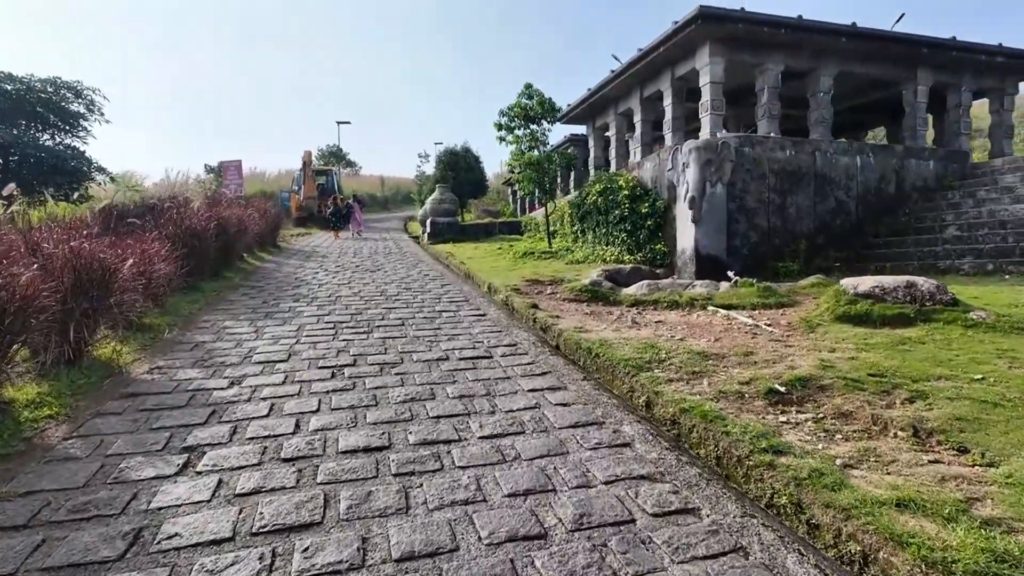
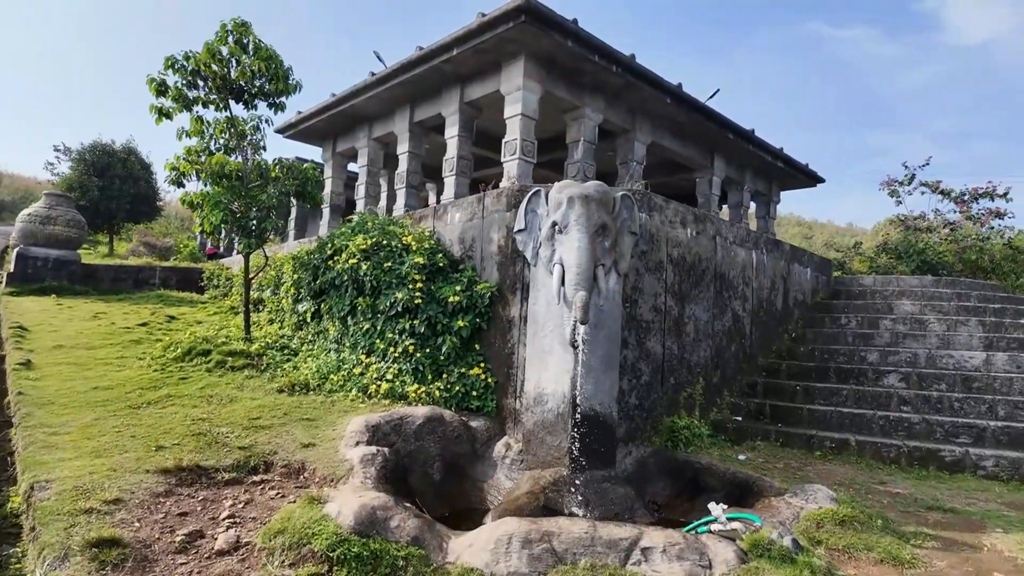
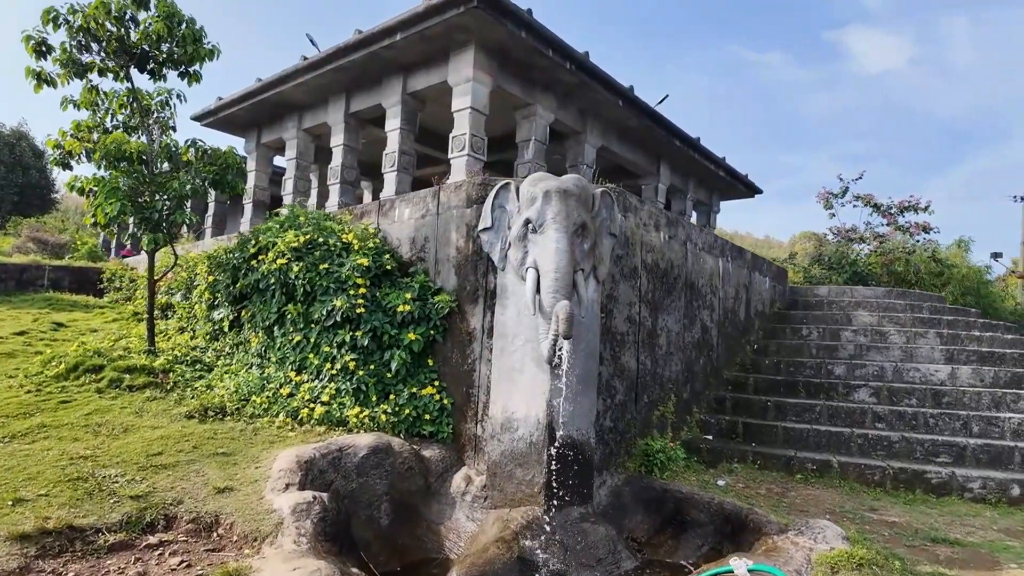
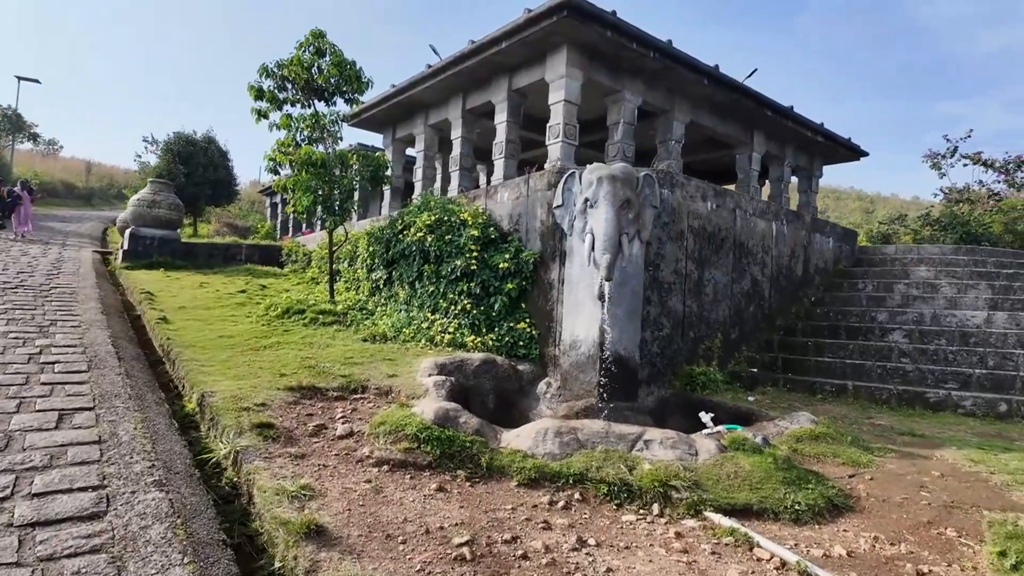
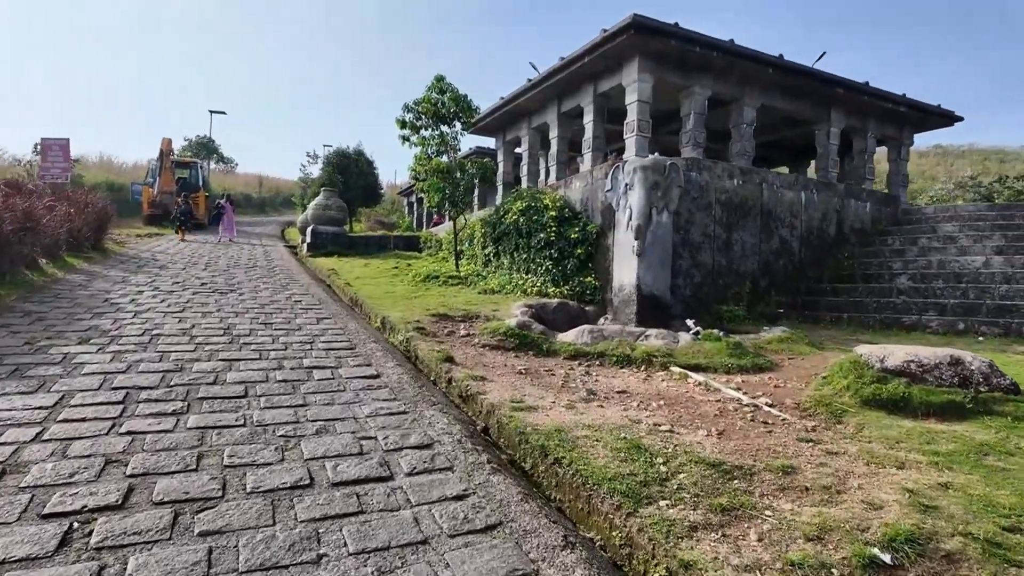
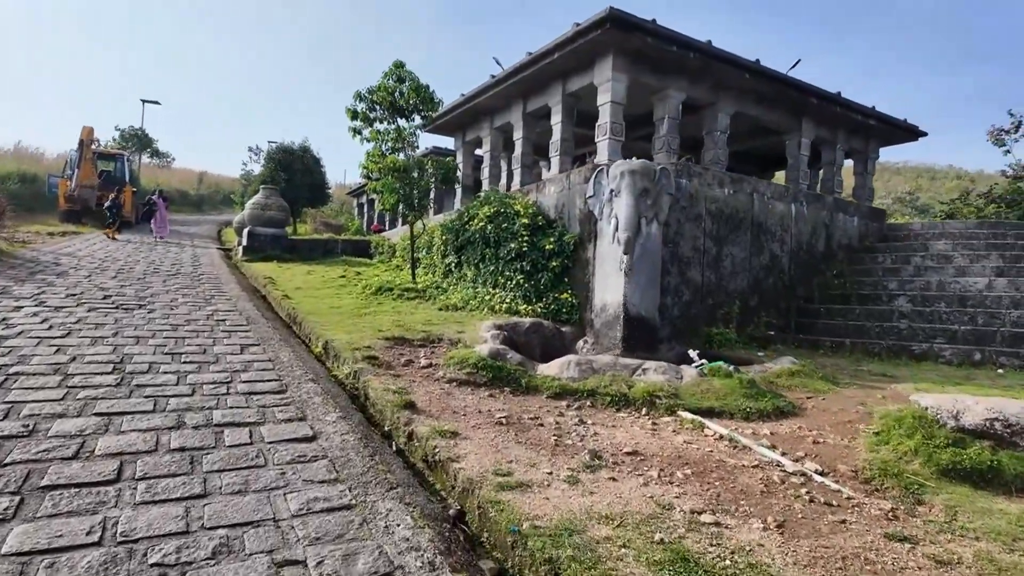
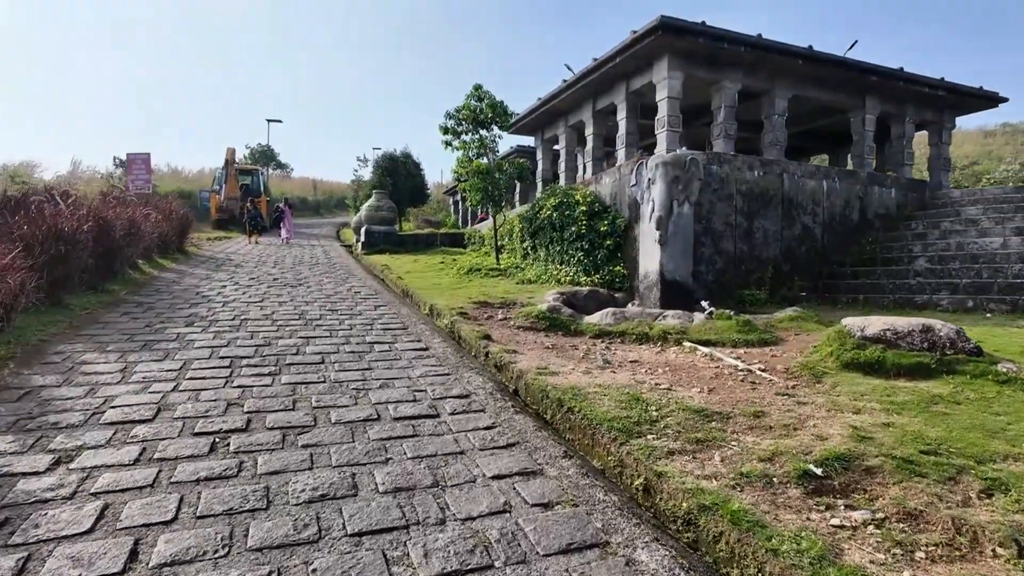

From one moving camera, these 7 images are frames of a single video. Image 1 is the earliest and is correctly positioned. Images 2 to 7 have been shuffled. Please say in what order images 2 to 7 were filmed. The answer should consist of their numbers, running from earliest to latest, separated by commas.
7, 5, 6, 4, 2, 3
